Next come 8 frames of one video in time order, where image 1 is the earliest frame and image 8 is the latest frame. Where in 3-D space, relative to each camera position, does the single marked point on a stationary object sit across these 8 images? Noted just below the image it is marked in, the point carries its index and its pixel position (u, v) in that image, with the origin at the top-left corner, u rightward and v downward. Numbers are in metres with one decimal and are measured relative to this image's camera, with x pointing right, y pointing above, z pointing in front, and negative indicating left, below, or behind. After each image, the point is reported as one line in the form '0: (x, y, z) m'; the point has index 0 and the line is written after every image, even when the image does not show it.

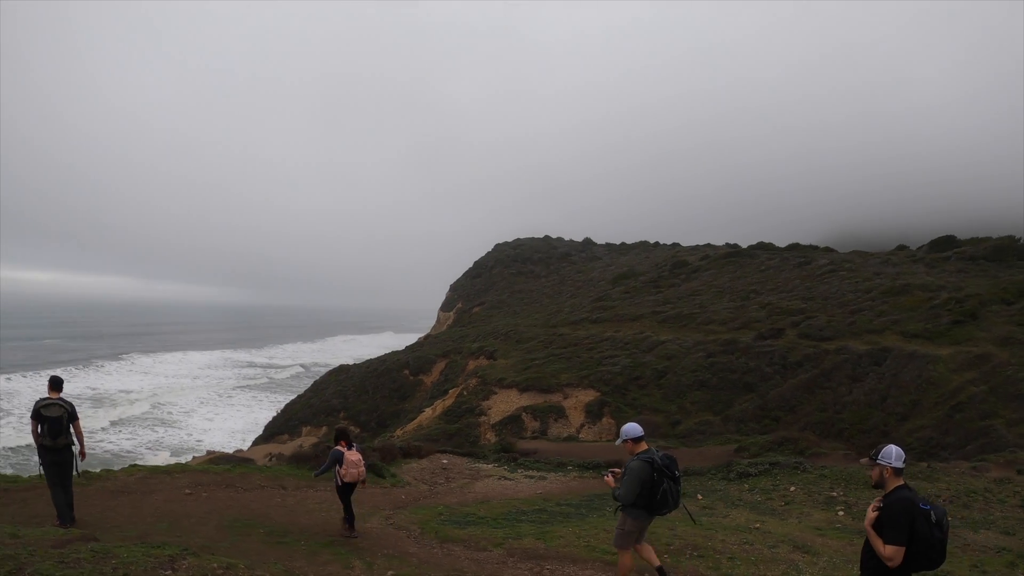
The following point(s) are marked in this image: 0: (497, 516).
0: (-0.3, -4.2, +9.3) m
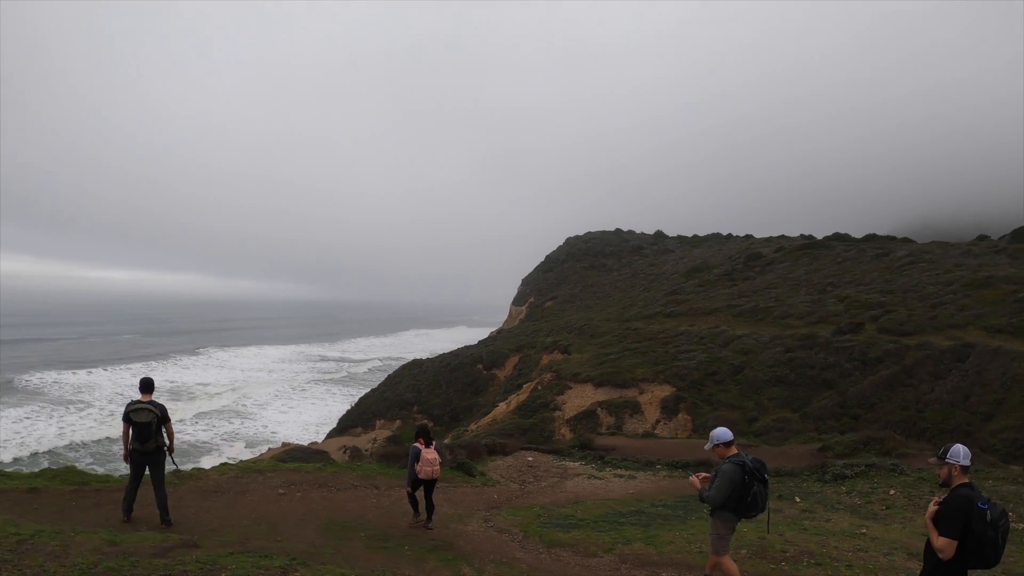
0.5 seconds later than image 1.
0: (+1.5, -4.0, +8.7) m
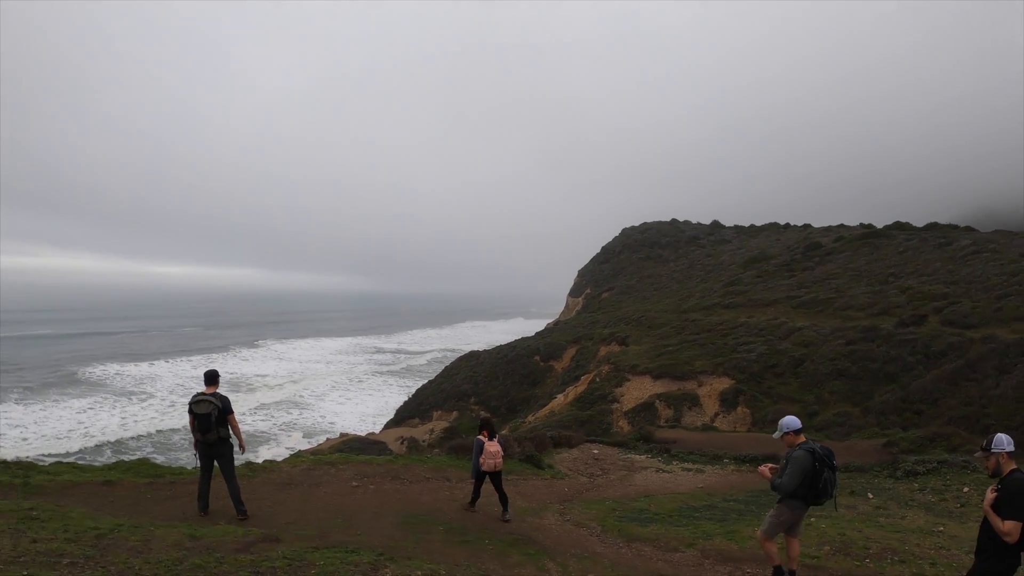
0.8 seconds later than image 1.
0: (+2.7, -3.7, +8.4) m
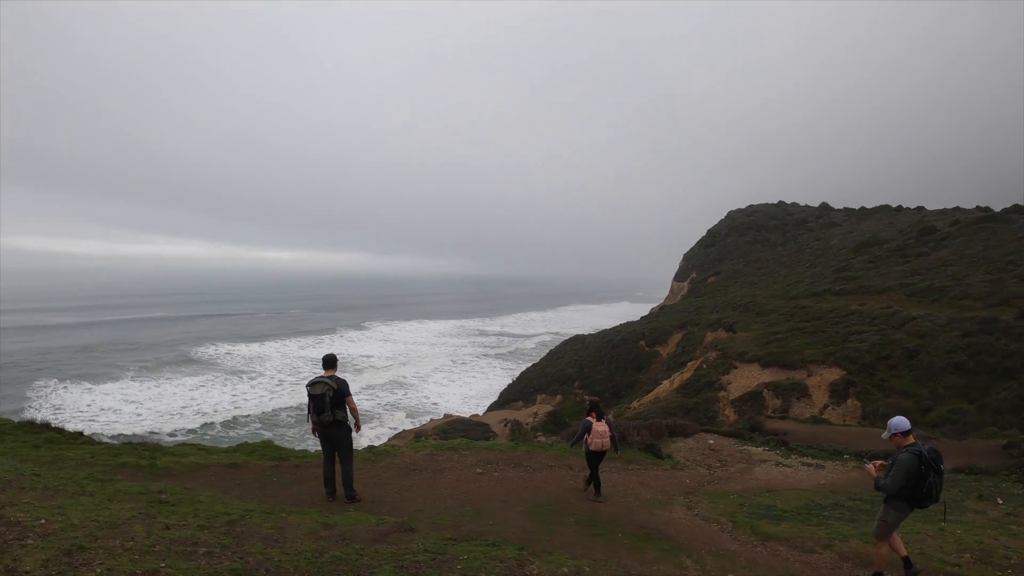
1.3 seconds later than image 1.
0: (+4.5, -3.5, +7.8) m
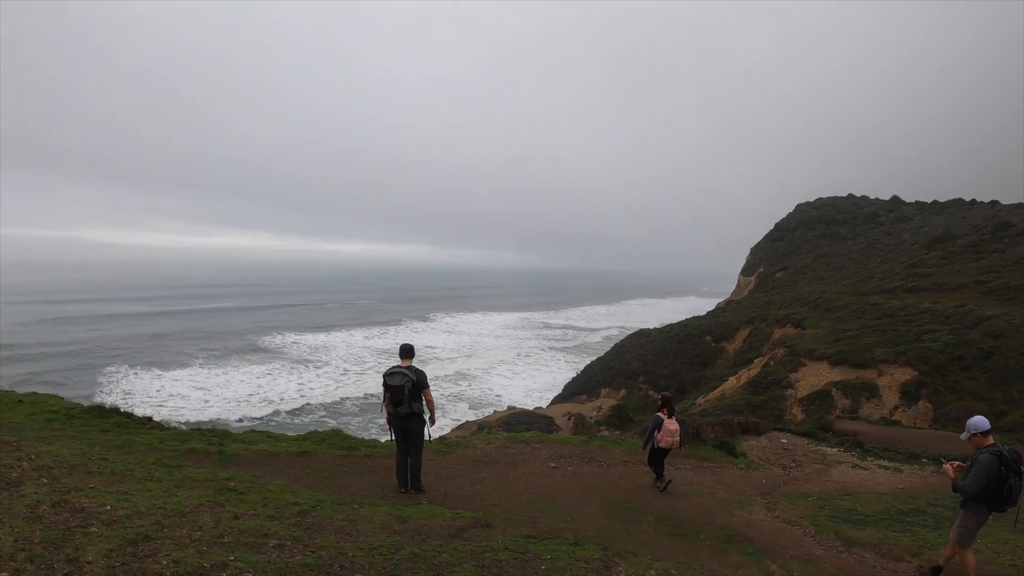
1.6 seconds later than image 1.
0: (+5.4, -3.4, +7.4) m
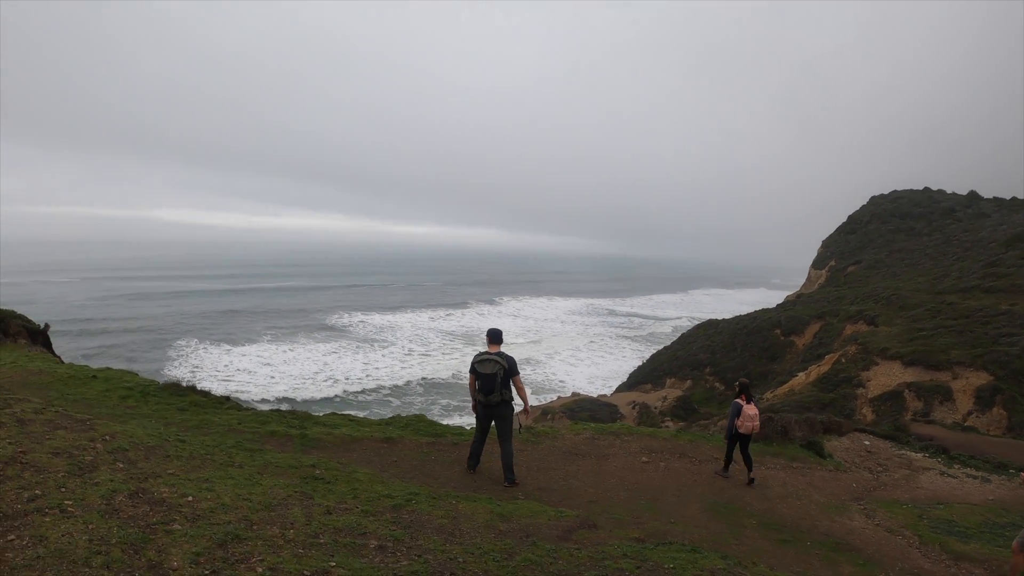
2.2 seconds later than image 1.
0: (+6.5, -3.3, +7.0) m
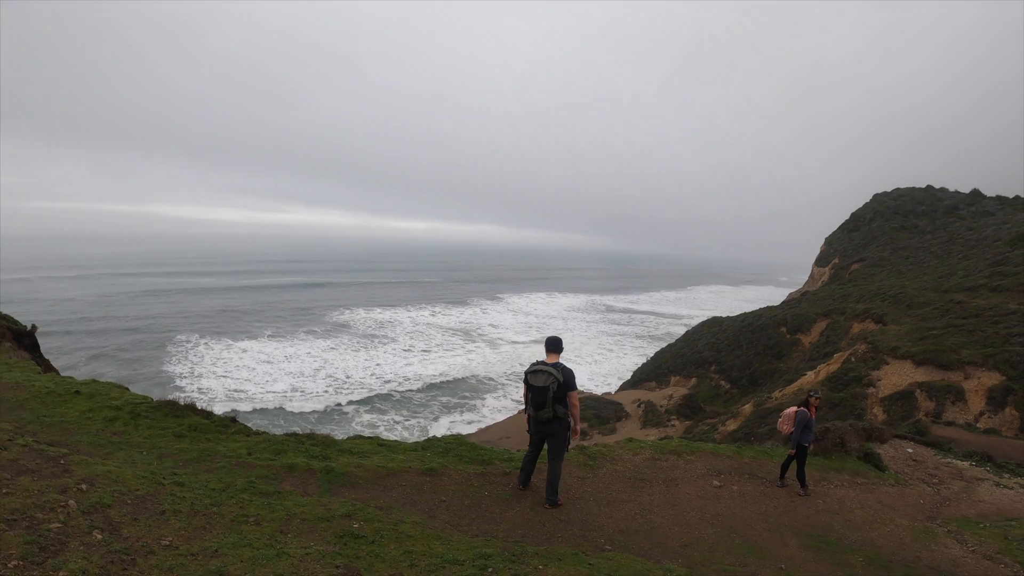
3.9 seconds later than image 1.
0: (+7.2, -3.4, +6.6) m
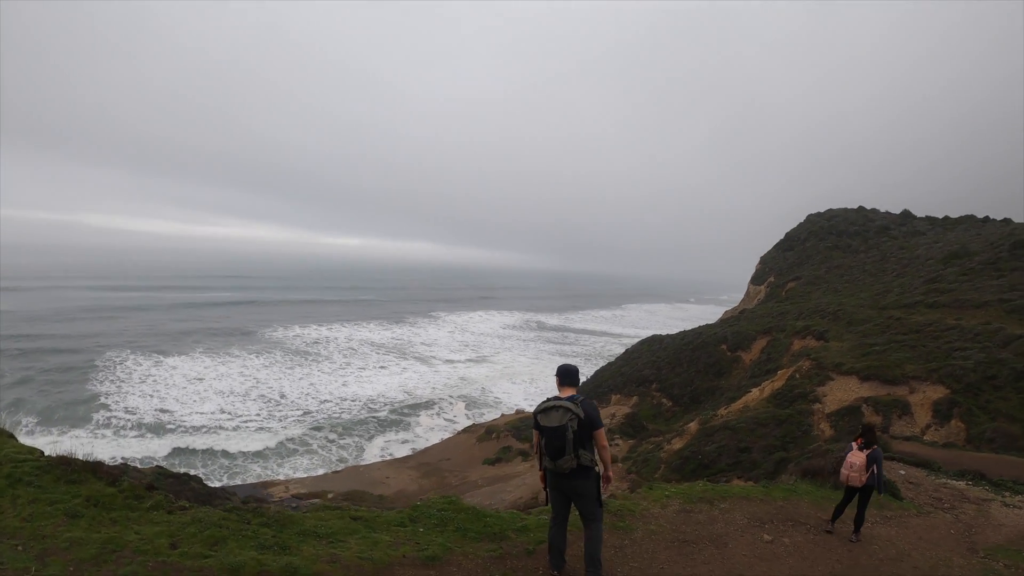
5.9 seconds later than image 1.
0: (+7.2, -3.5, +6.2) m
